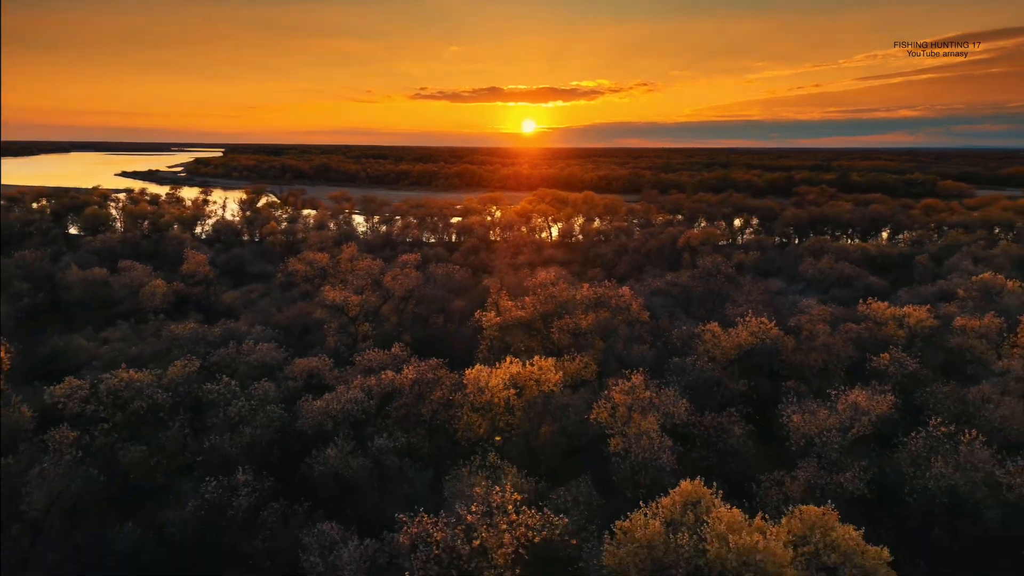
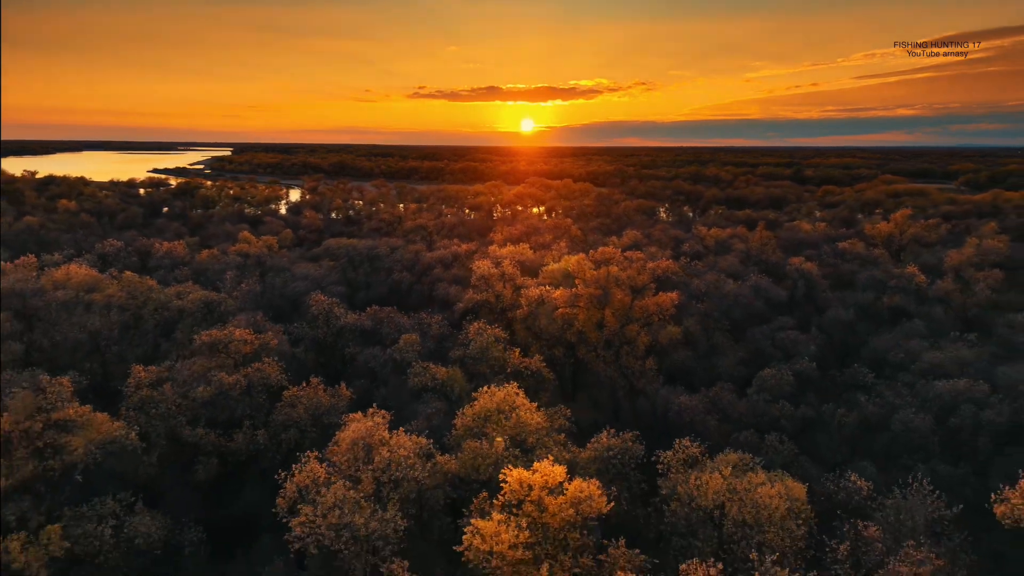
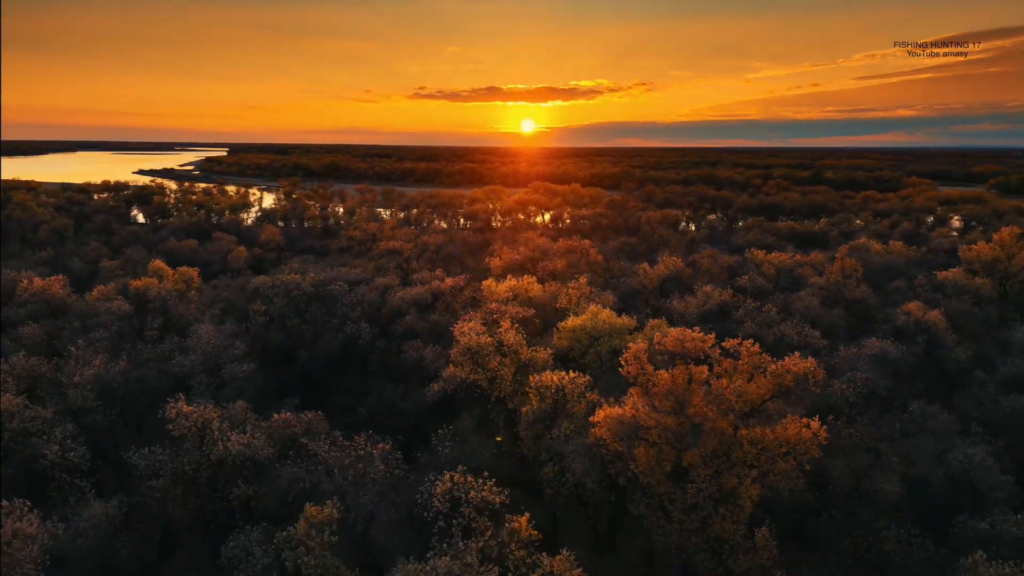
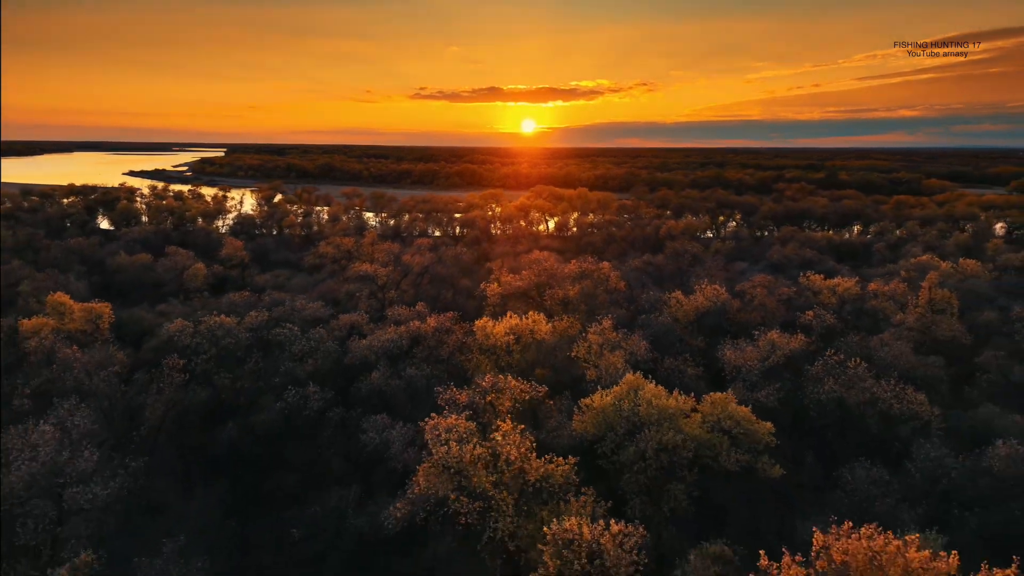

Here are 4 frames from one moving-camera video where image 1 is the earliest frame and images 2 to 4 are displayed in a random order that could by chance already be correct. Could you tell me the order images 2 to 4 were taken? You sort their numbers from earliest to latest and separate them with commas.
4, 3, 2
